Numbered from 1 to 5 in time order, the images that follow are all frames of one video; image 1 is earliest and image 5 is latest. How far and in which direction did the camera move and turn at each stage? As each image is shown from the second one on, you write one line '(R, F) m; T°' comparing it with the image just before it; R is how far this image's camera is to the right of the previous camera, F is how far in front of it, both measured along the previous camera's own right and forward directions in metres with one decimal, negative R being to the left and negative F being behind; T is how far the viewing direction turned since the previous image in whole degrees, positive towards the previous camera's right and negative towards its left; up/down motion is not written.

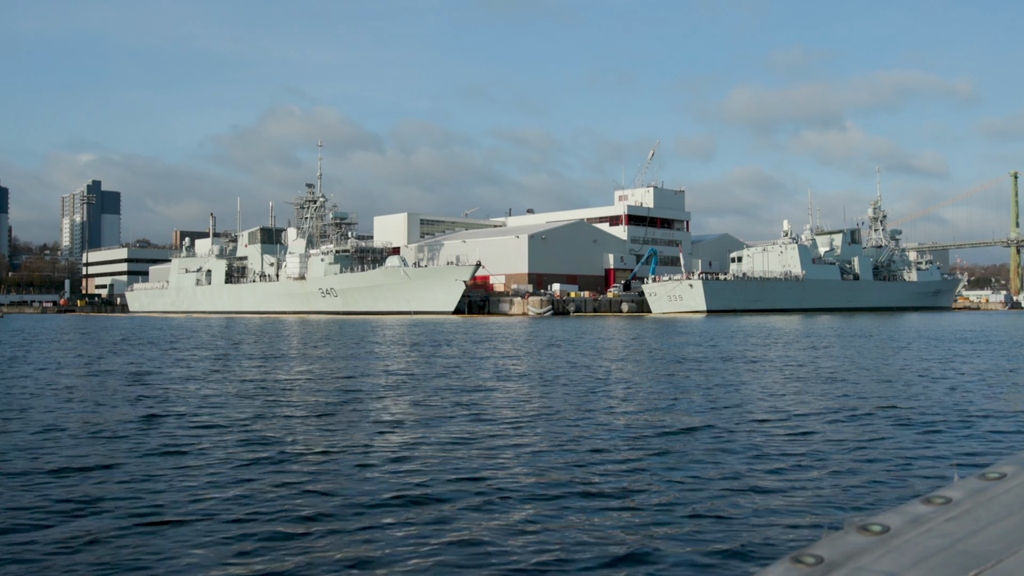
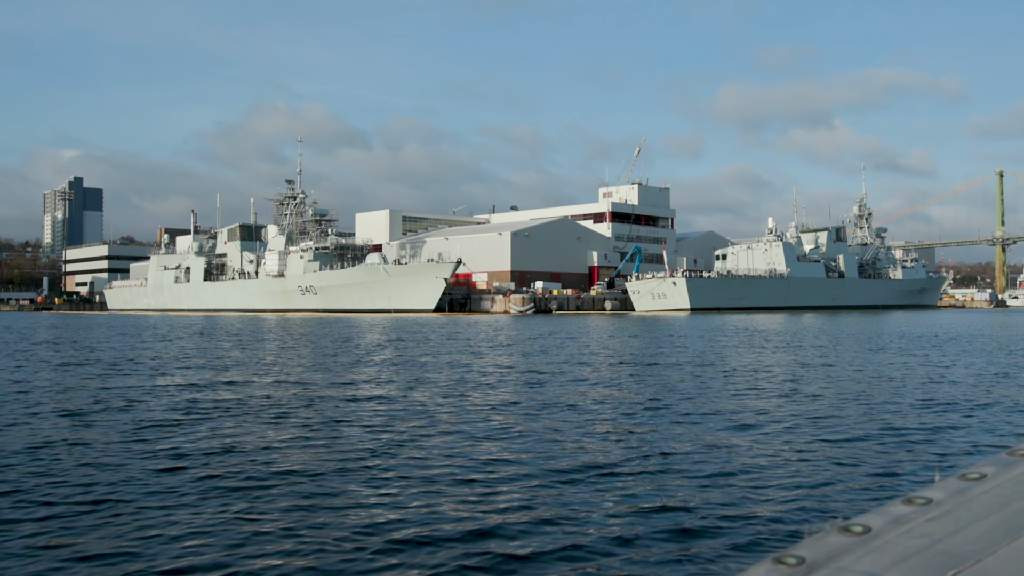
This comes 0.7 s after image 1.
(+0.3, +0.4) m; +1°
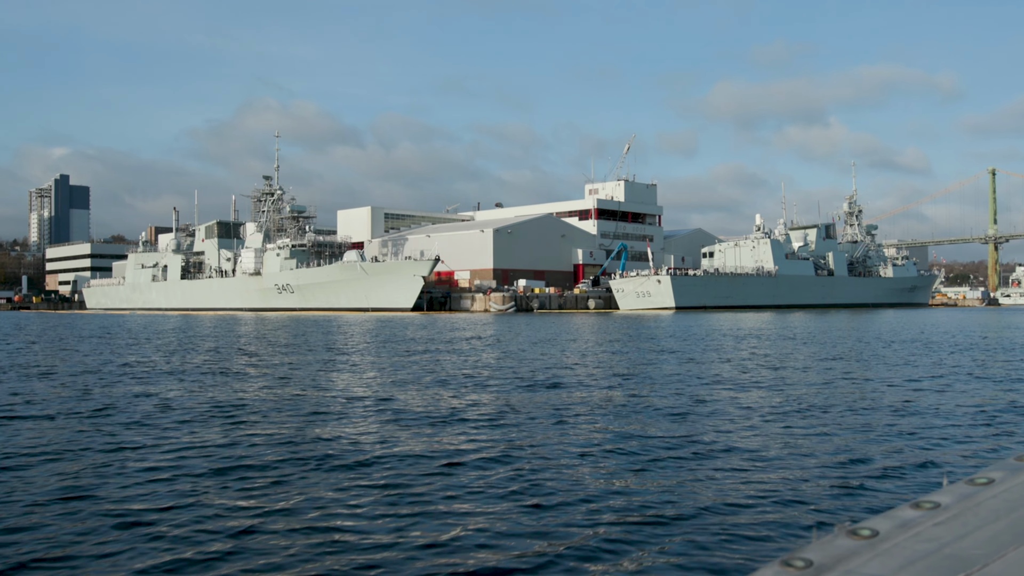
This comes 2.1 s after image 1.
(+0.6, +0.8) m; 0°
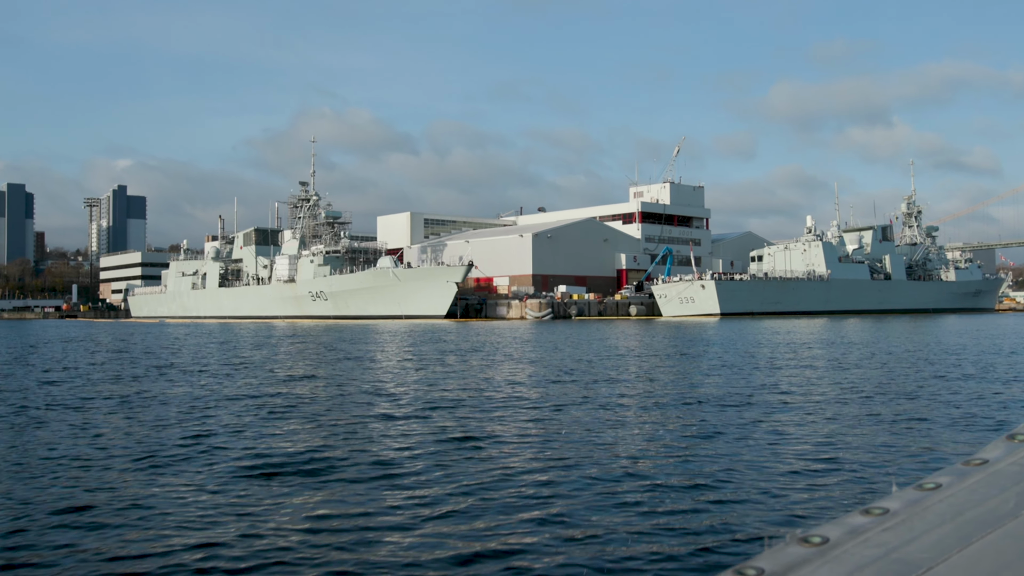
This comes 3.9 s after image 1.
(+0.6, +1.1) m; -4°
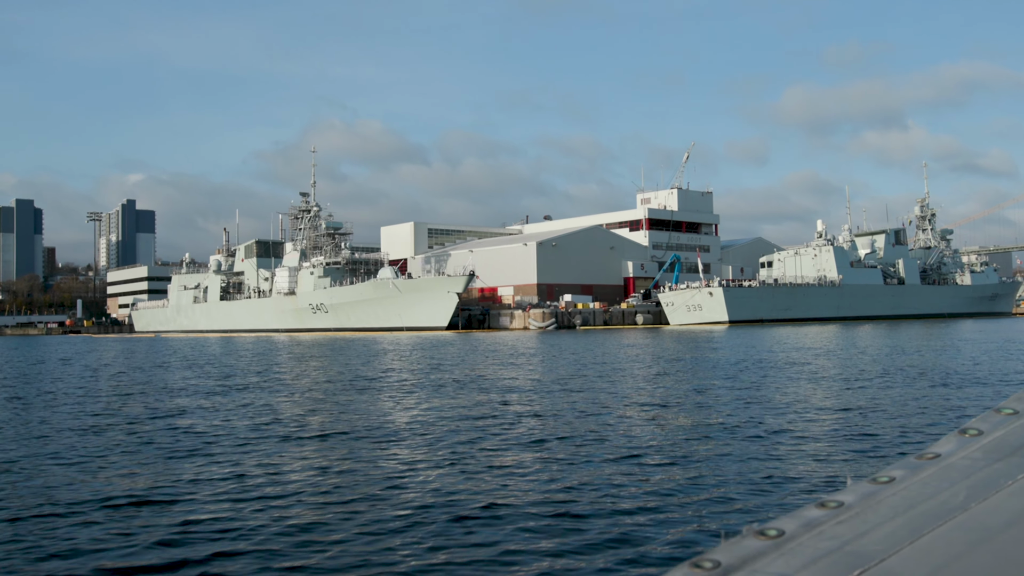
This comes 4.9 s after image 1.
(+0.4, +0.7) m; -1°
